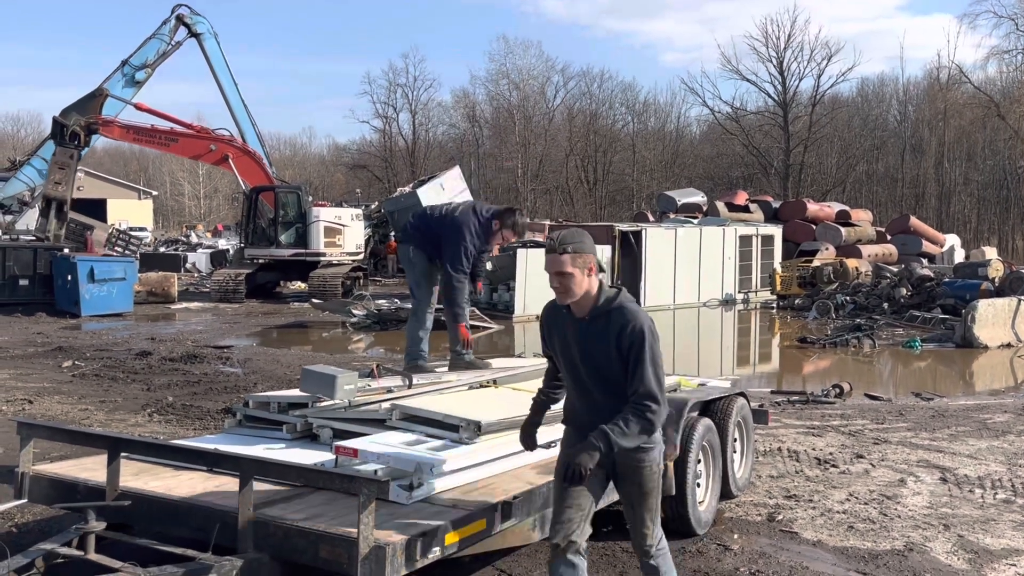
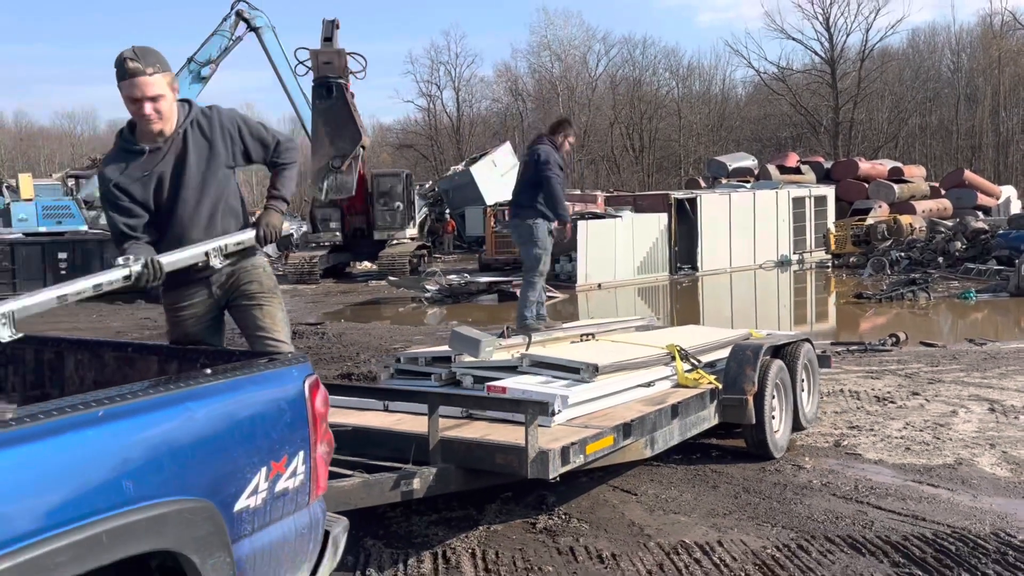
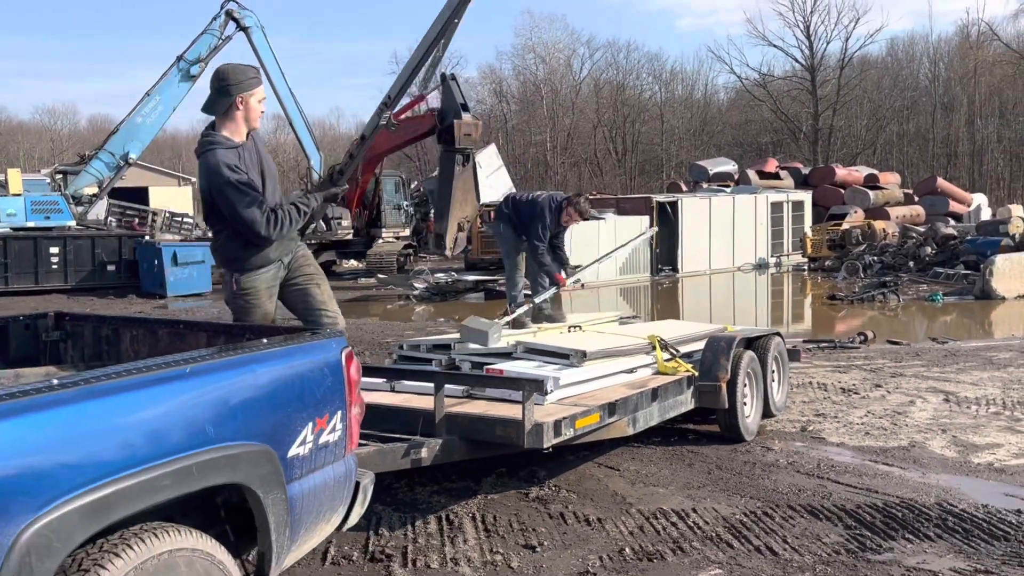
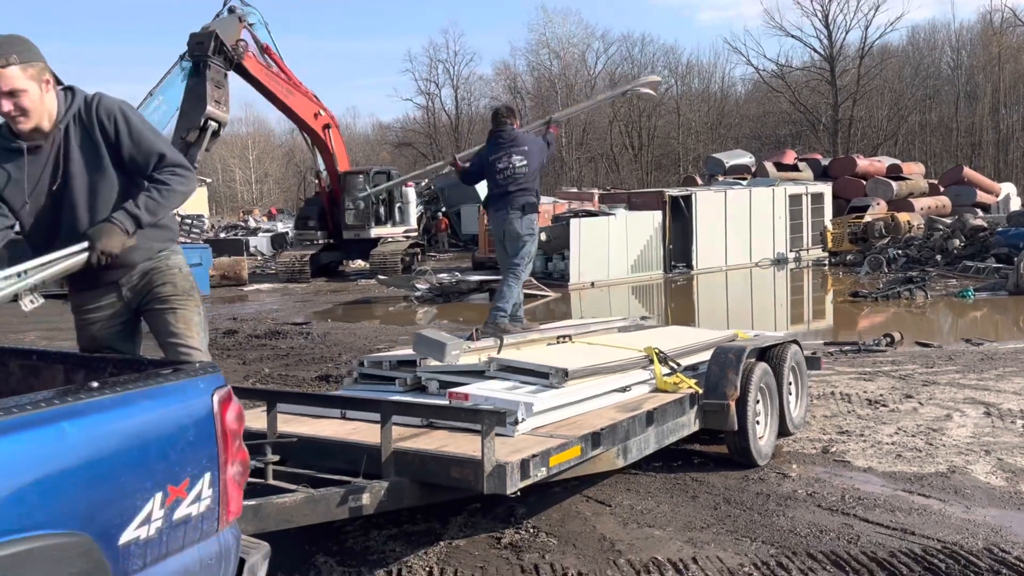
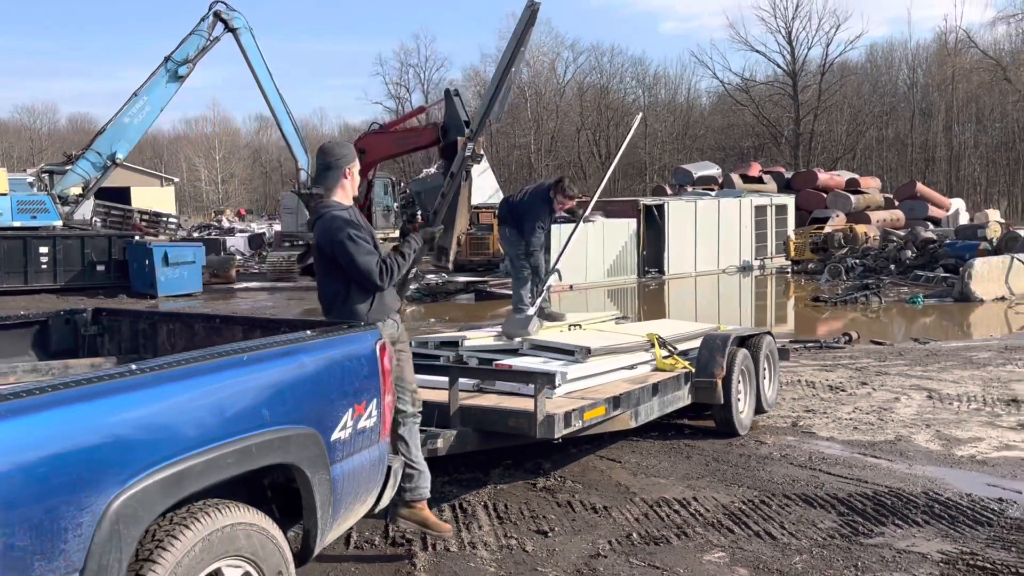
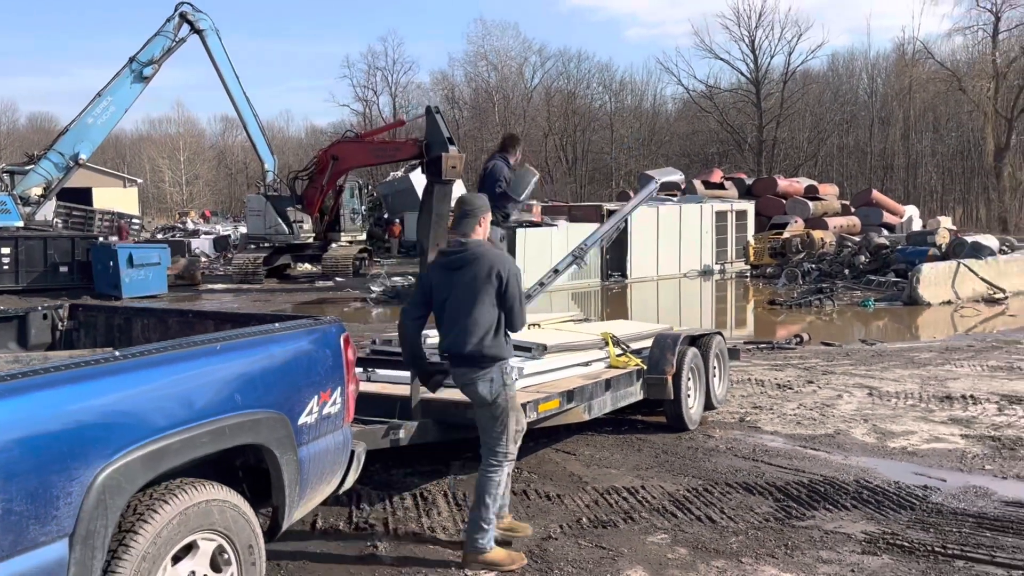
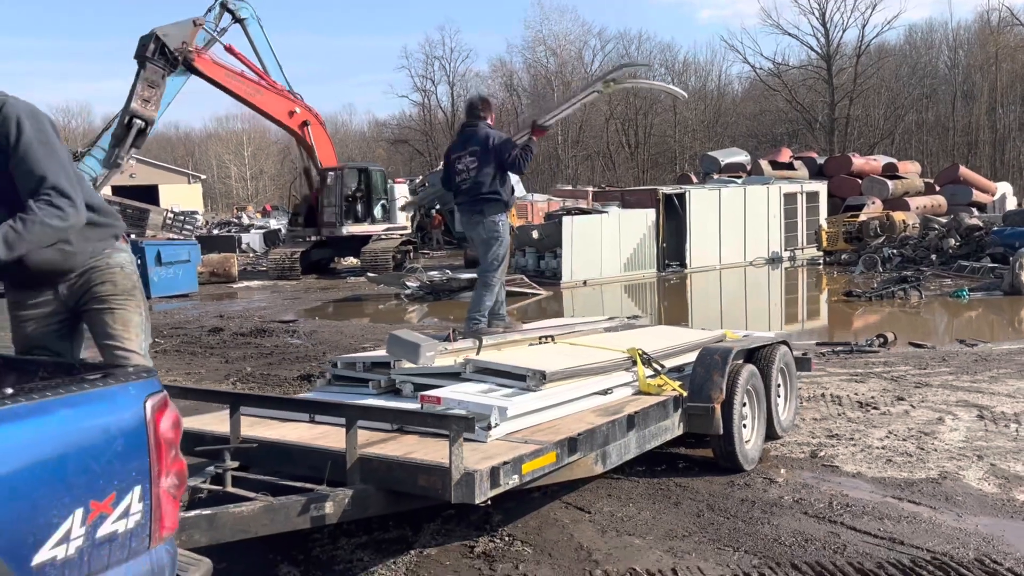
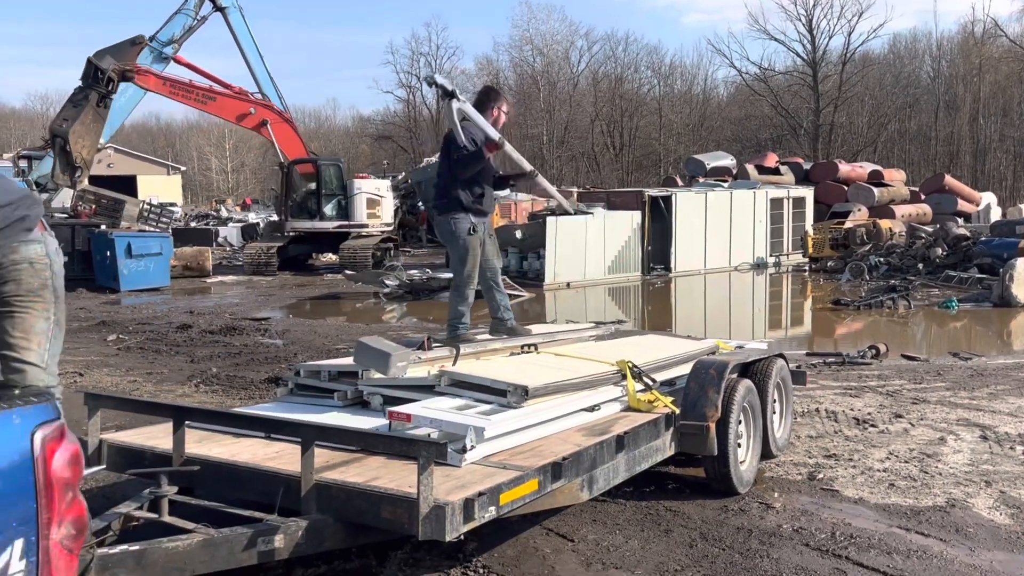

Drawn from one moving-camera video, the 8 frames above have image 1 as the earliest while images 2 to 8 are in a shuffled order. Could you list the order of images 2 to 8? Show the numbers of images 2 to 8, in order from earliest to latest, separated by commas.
8, 7, 4, 2, 3, 5, 6
